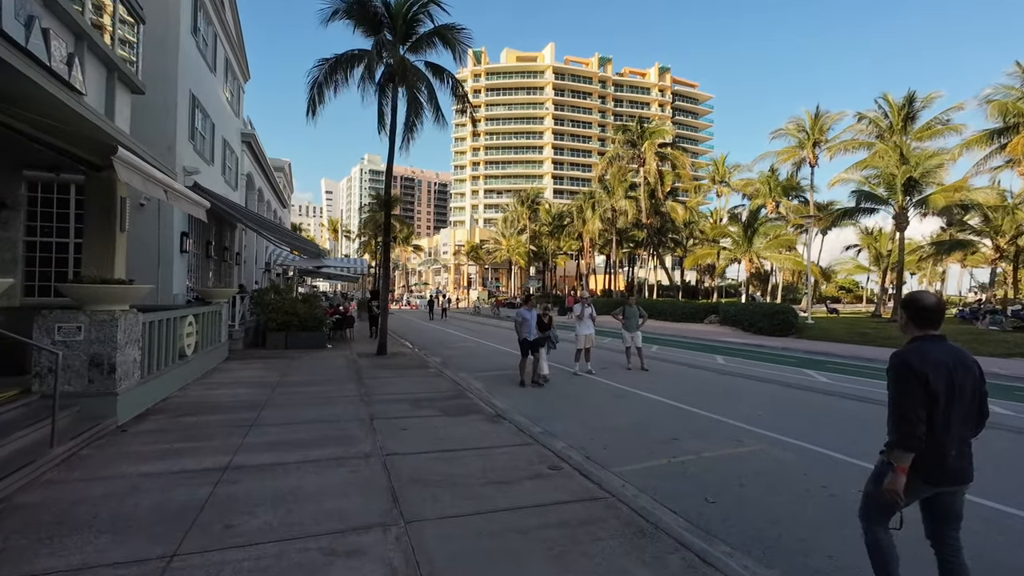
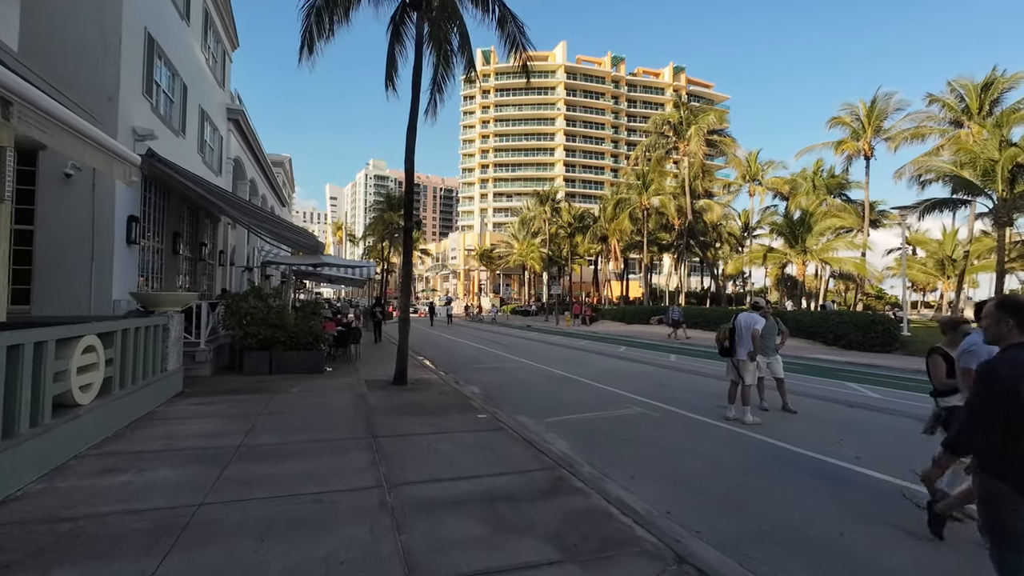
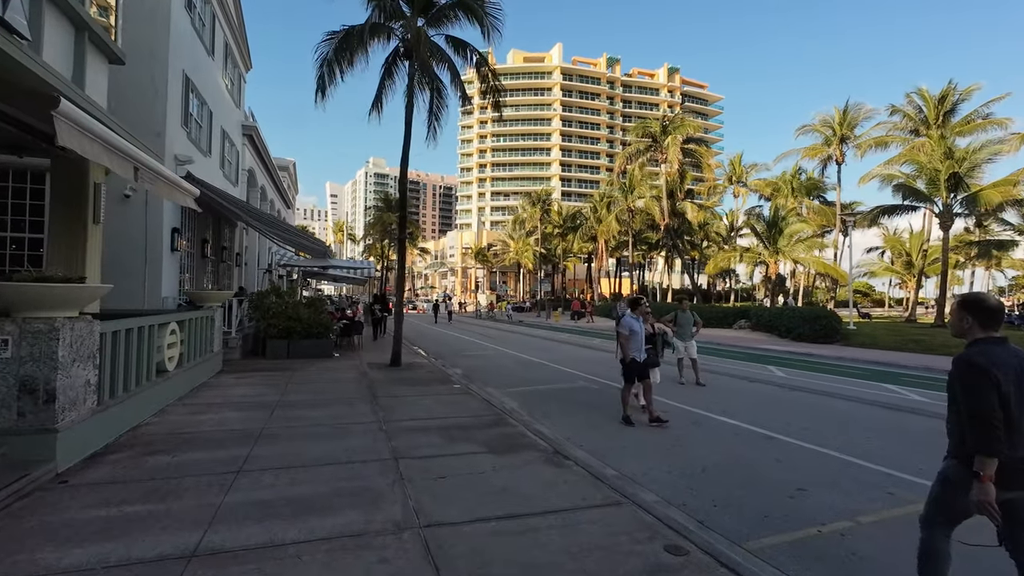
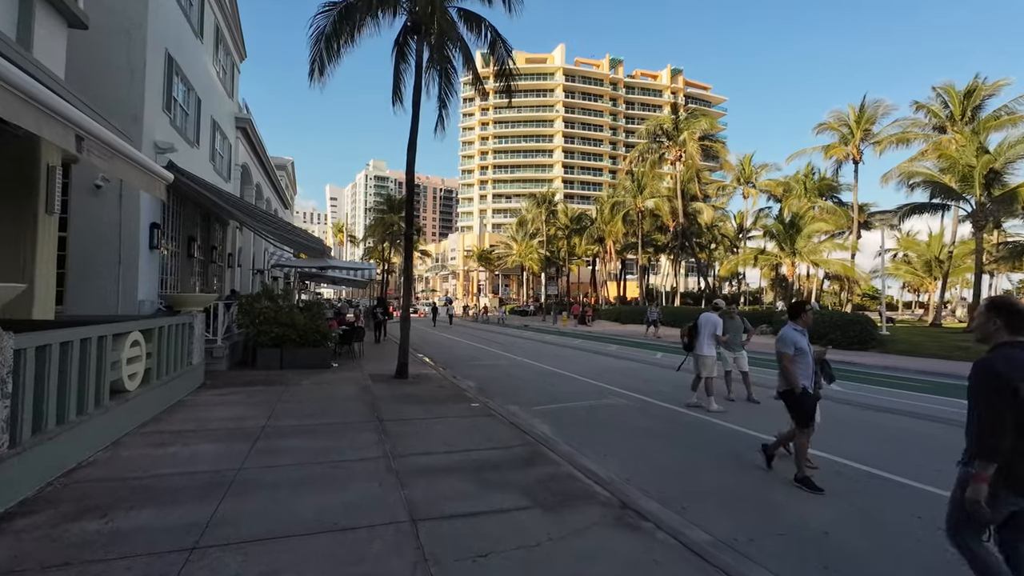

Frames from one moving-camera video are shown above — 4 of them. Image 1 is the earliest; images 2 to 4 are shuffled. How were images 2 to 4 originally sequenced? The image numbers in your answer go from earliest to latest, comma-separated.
3, 4, 2
